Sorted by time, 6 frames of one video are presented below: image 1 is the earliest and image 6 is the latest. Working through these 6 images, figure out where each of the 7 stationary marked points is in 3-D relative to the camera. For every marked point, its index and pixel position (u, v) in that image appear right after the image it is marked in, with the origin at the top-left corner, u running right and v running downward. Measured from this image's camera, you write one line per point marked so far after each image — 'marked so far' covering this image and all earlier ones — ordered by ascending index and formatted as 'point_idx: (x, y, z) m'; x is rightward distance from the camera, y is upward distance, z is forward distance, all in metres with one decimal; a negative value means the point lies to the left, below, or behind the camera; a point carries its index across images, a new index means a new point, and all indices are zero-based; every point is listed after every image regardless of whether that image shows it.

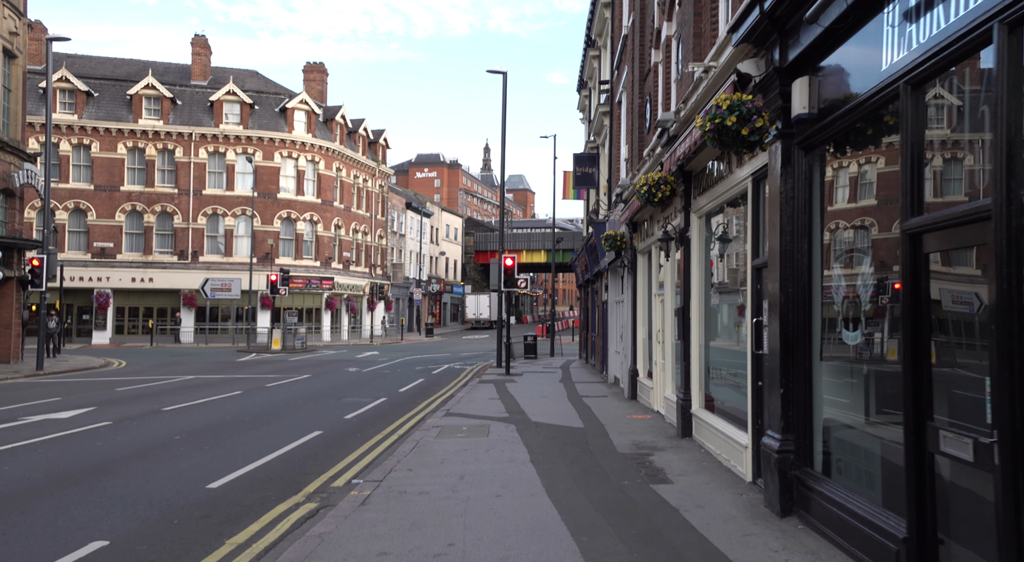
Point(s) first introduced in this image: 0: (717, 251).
0: (+2.6, +0.4, +9.6) m
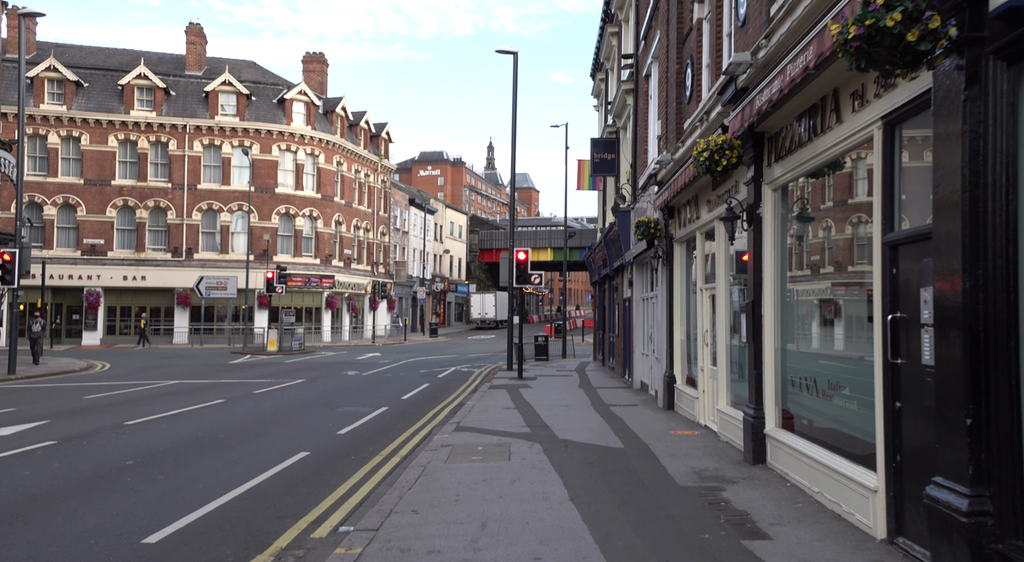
0: (+2.9, +0.5, +7.6) m
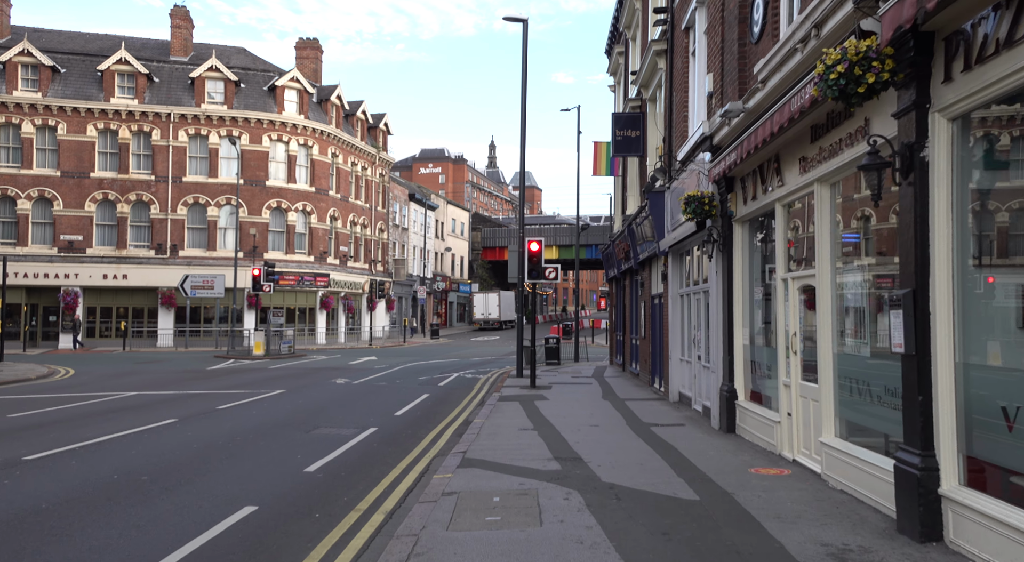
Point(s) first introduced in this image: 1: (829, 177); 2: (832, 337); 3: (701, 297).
0: (+3.1, +0.7, +4.9) m
1: (+3.1, +1.0, +7.4) m
2: (+3.2, -0.6, +7.5) m
3: (+3.3, -0.3, +13.0) m
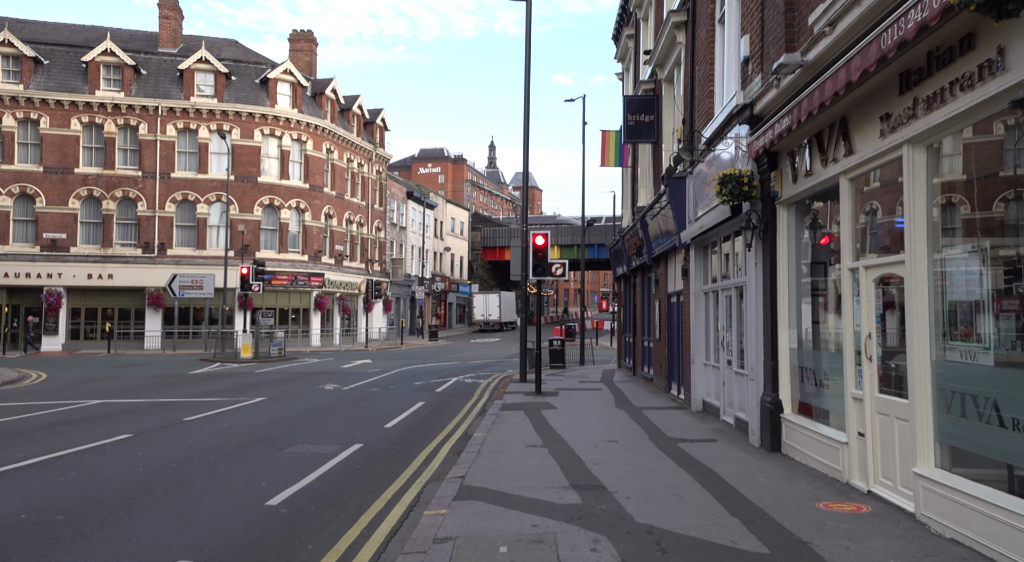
0: (+3.2, +0.8, +3.3) m
1: (+3.2, +1.1, +5.9) m
2: (+3.2, -0.5, +5.9) m
3: (+3.3, -0.2, +11.4) m
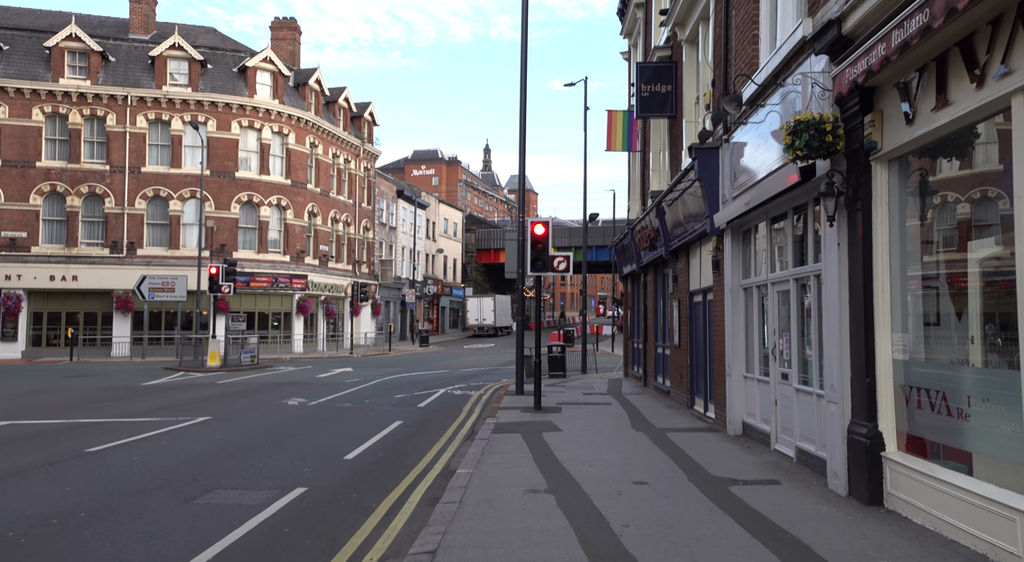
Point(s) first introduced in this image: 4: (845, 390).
0: (+3.2, +0.9, +0.7) m
1: (+3.2, +1.3, +3.2) m
2: (+3.2, -0.3, +3.3) m
3: (+3.3, -0.1, +8.8) m
4: (+3.1, -1.0, +7.1) m
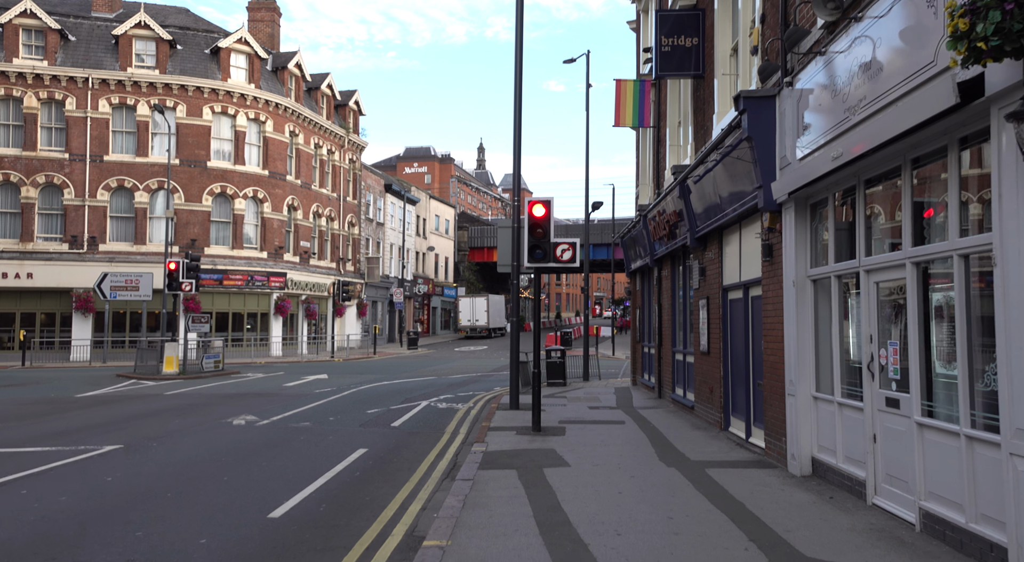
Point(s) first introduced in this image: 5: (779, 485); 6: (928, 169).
0: (+3.2, +1.1, -2.1) m
1: (+3.1, +1.4, +0.5) m
2: (+3.2, -0.2, +0.5) m
3: (+3.2, +0.1, +6.0) m
4: (+3.1, -0.9, +4.3) m
5: (+2.8, -2.1, +7.9) m
6: (+3.2, +0.8, +6.1) m
